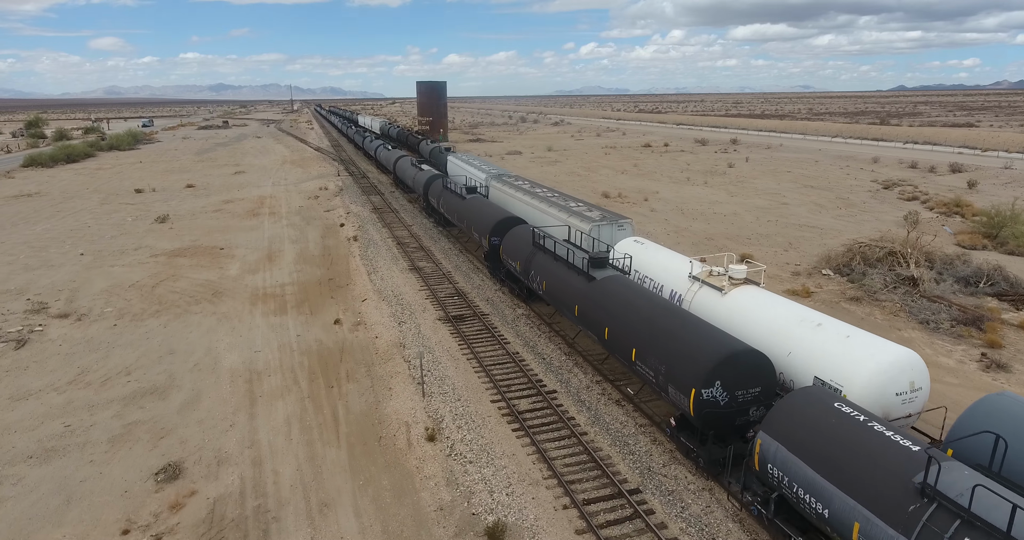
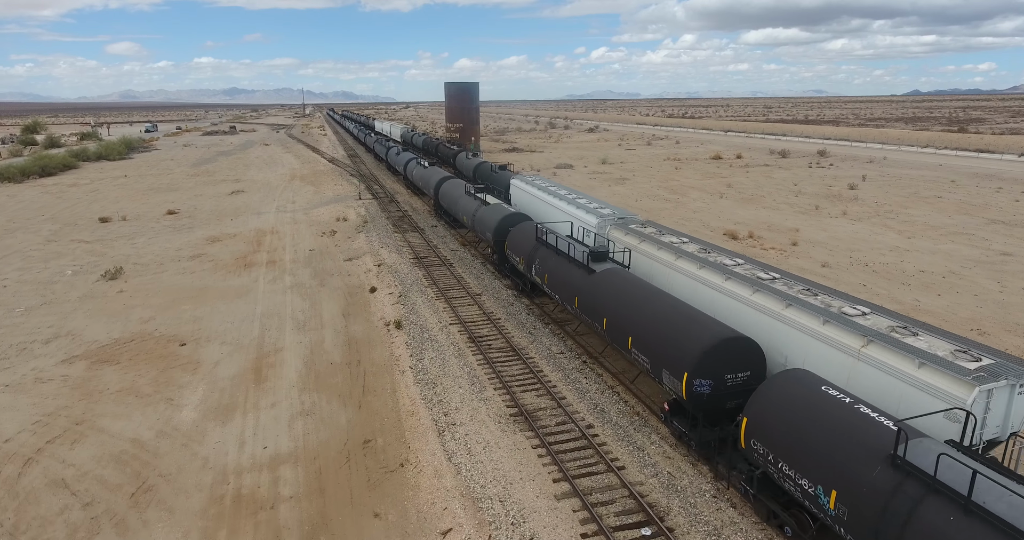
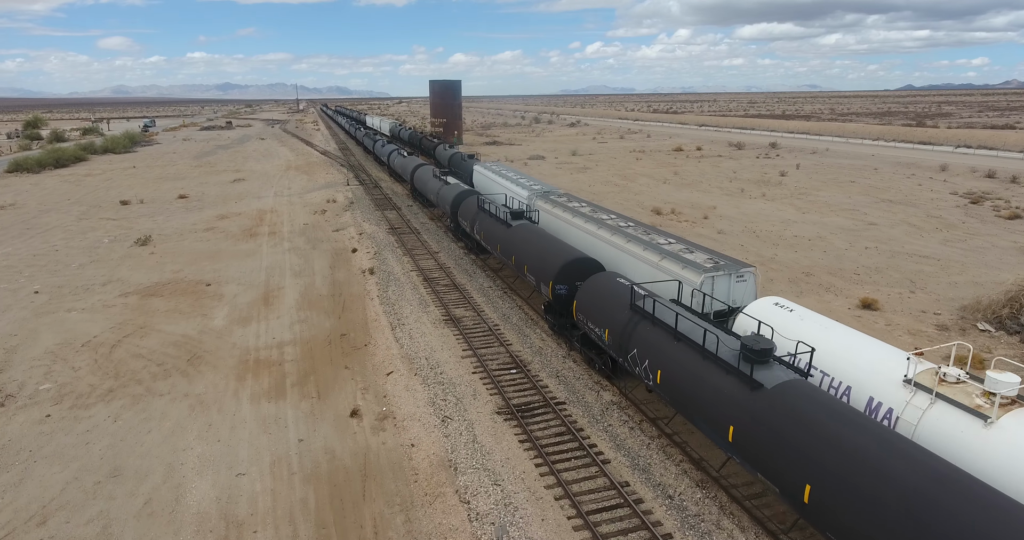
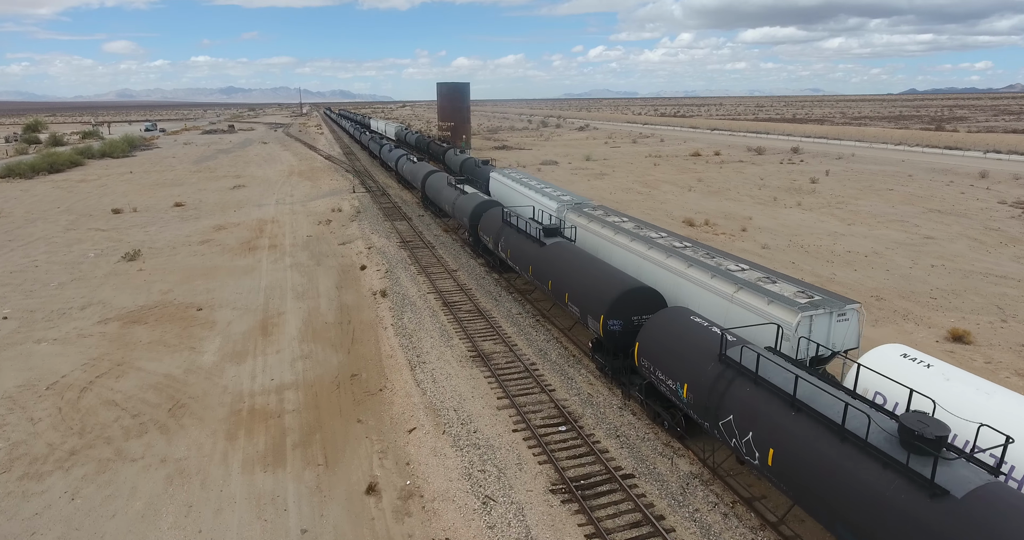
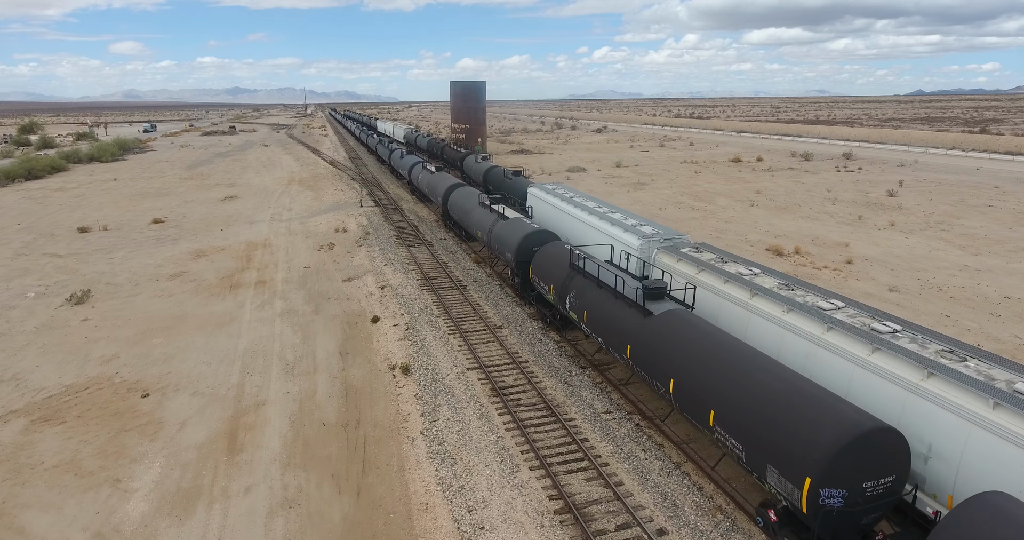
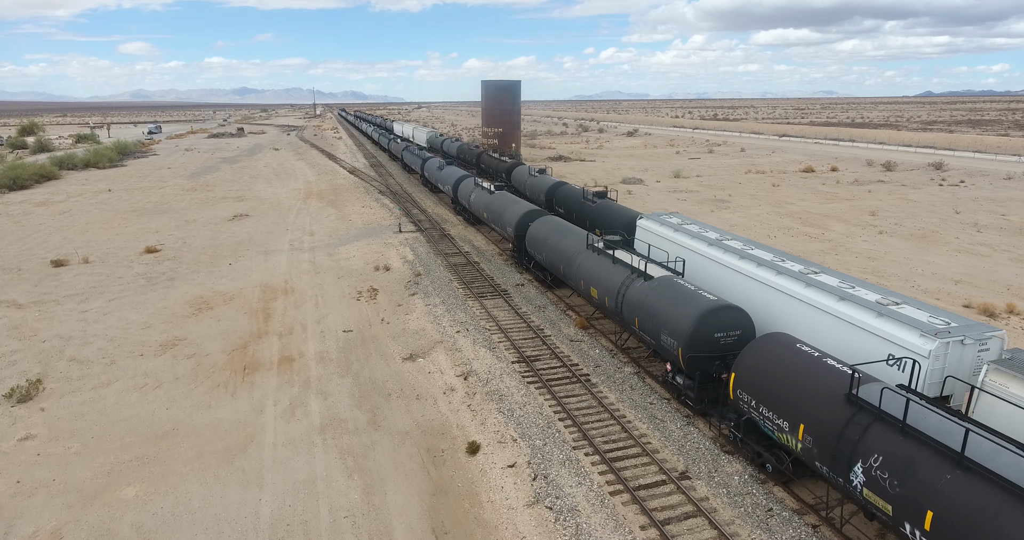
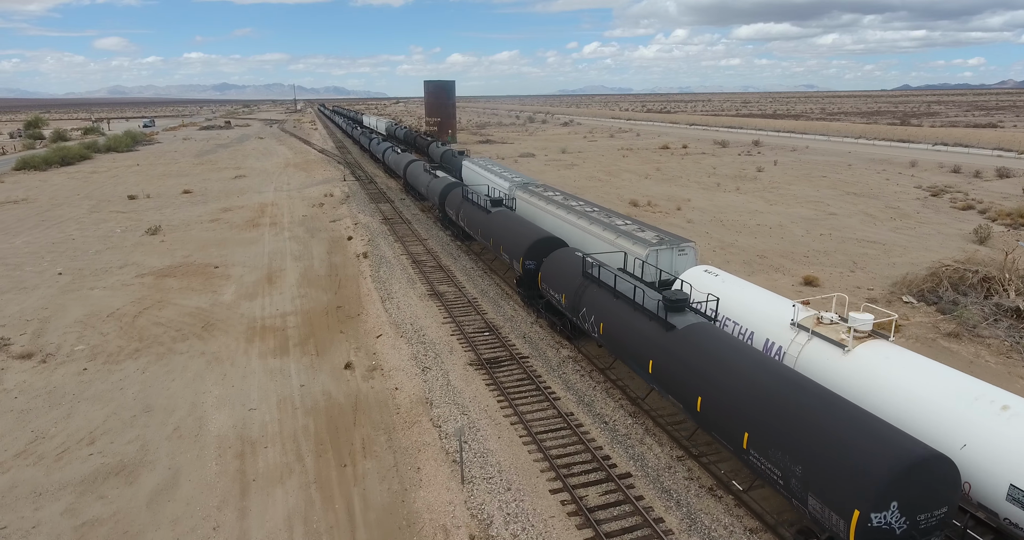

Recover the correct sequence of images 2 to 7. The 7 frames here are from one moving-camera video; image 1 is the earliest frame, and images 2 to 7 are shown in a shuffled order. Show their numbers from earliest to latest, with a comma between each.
7, 3, 4, 2, 5, 6
